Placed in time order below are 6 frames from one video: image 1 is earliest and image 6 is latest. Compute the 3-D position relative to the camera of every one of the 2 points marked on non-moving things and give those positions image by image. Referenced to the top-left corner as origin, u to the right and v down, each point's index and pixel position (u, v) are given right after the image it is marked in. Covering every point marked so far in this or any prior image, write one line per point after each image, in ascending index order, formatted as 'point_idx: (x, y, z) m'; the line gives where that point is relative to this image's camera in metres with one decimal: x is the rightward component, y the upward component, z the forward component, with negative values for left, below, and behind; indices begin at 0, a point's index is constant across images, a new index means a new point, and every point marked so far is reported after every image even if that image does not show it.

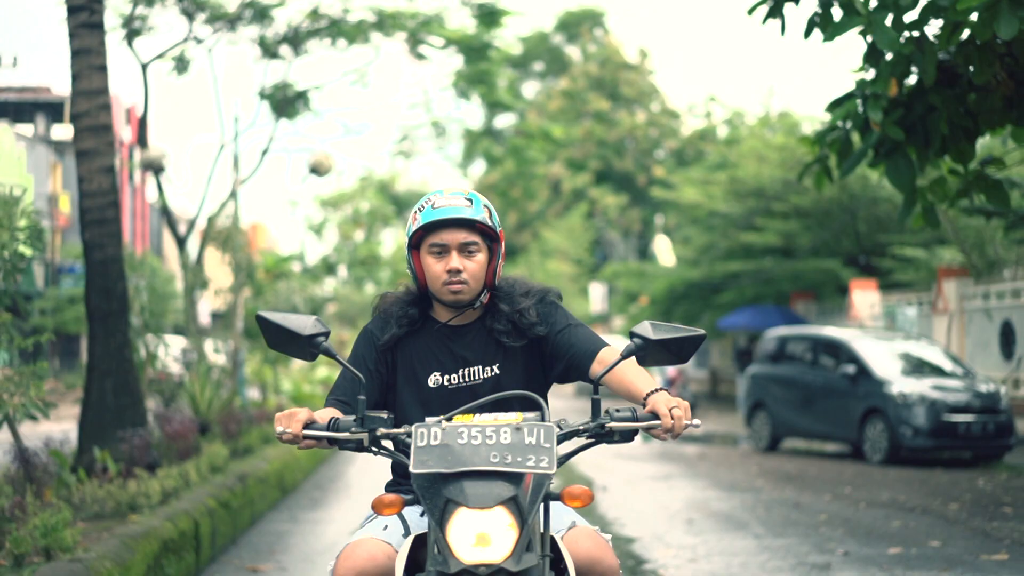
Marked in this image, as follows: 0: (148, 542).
0: (-1.9, -1.3, +7.1) m
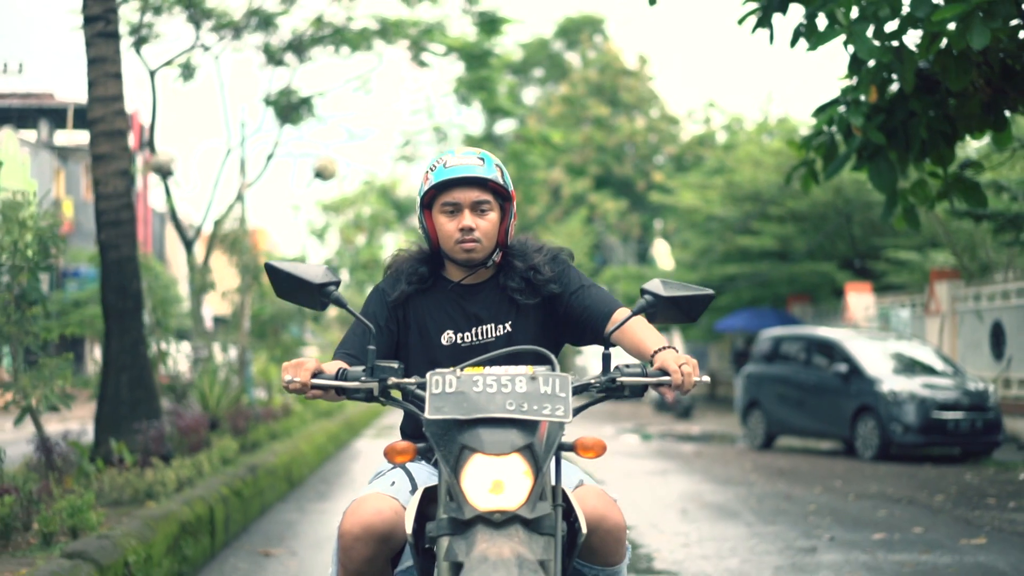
0: (-1.9, -1.3, +7.5) m
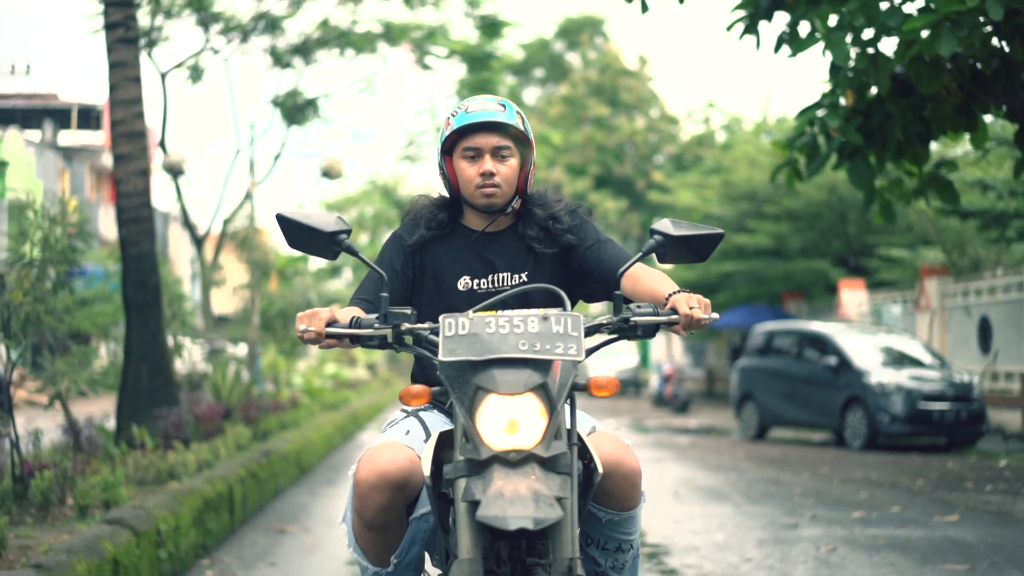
0: (-1.9, -1.3, +8.1) m
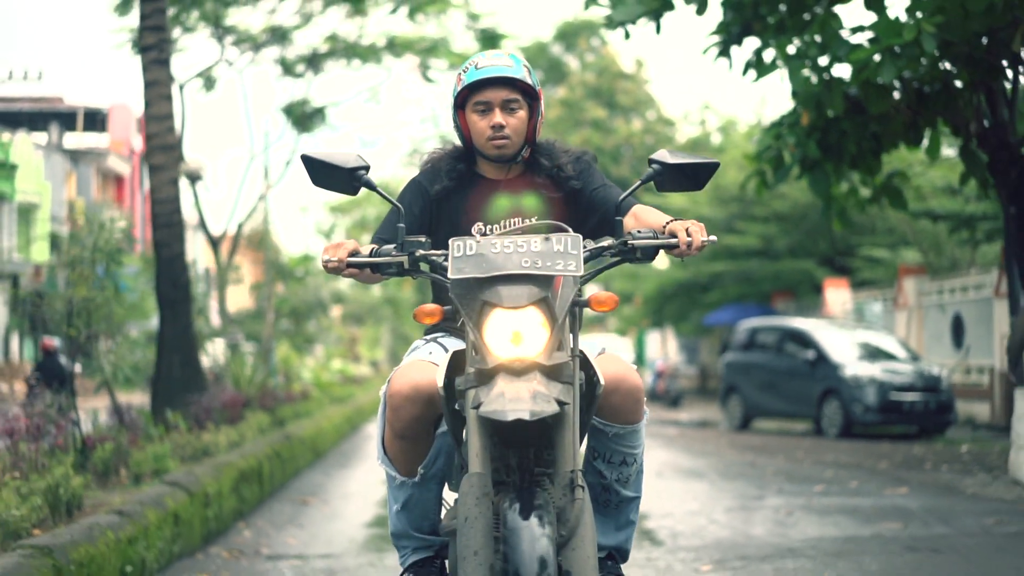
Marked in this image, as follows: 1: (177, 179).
0: (-1.9, -1.2, +9.2) m
1: (-3.0, +1.0, +12.1) m
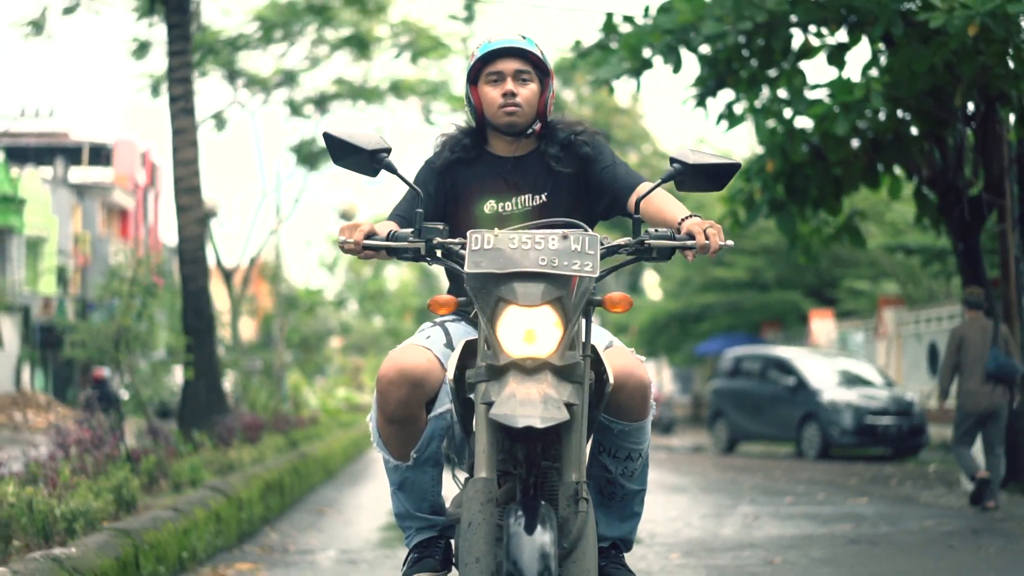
0: (-2.0, -1.5, +10.3) m
1: (-3.0, +0.7, +13.3) m
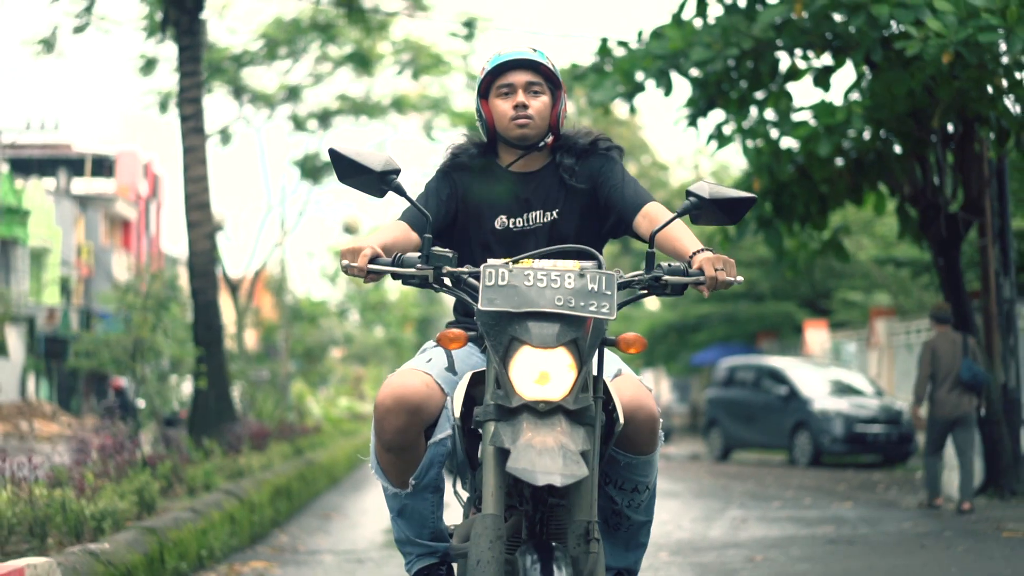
0: (-2.0, -1.6, +10.8) m
1: (-3.0, +0.5, +13.8) m
